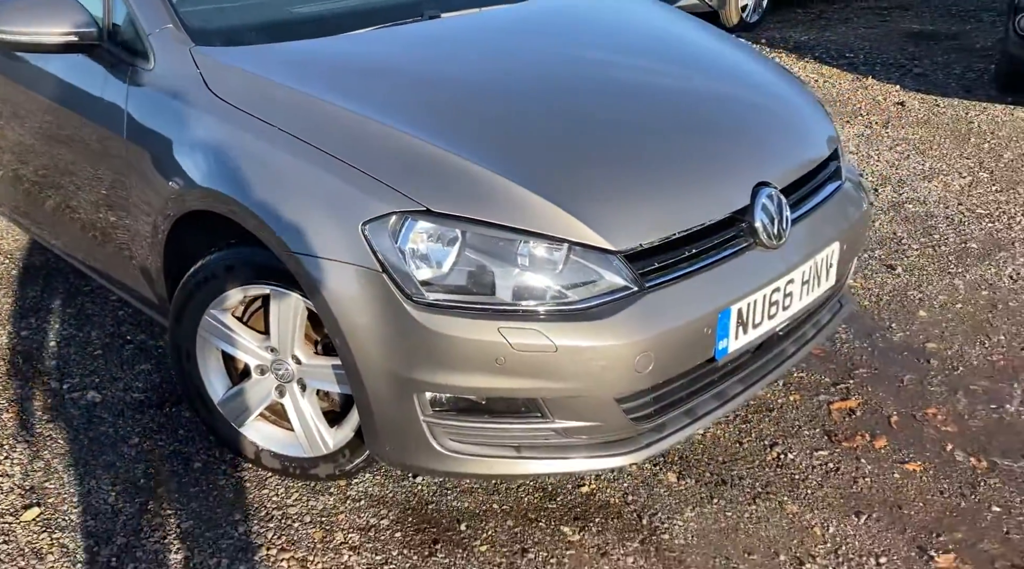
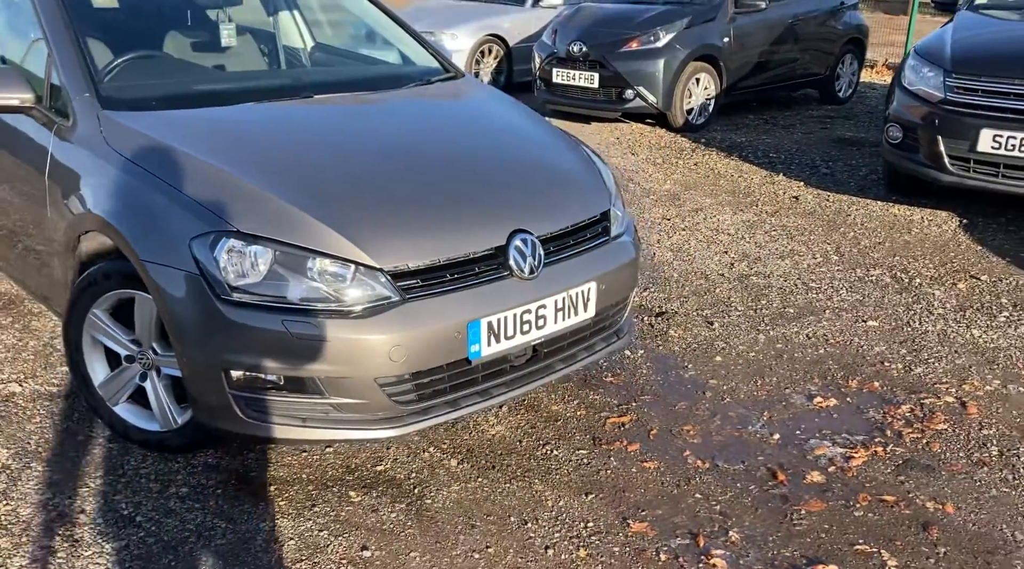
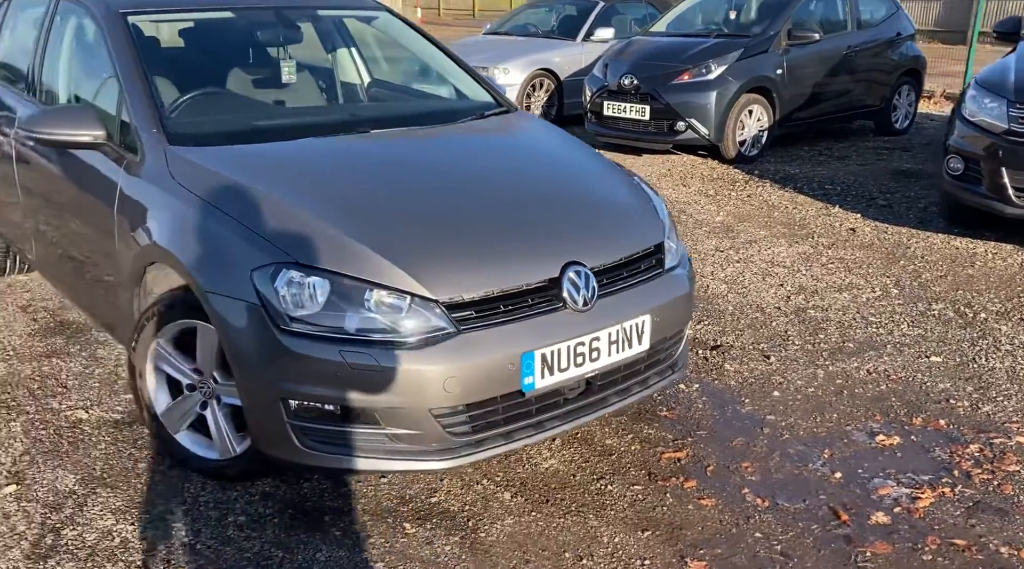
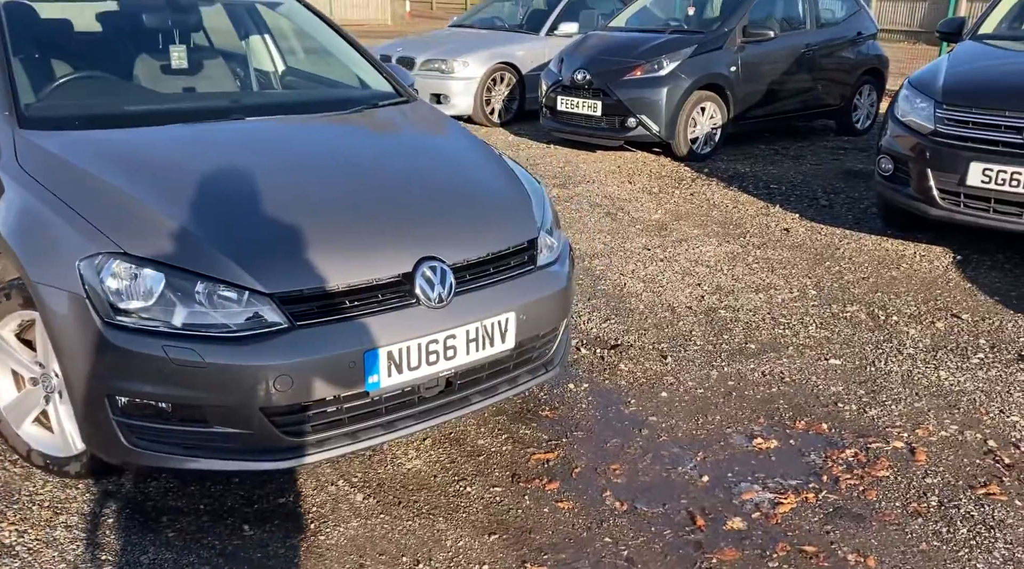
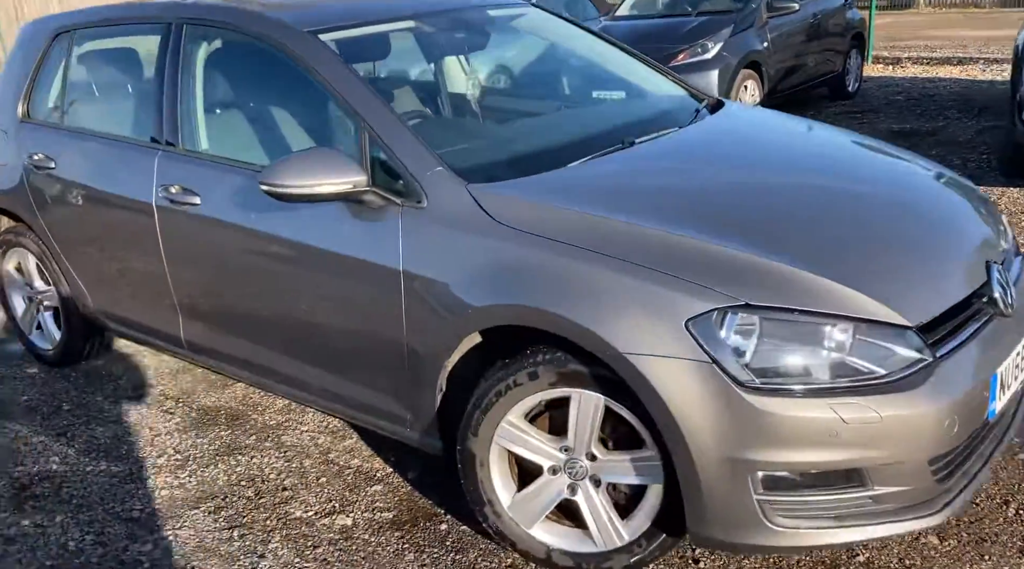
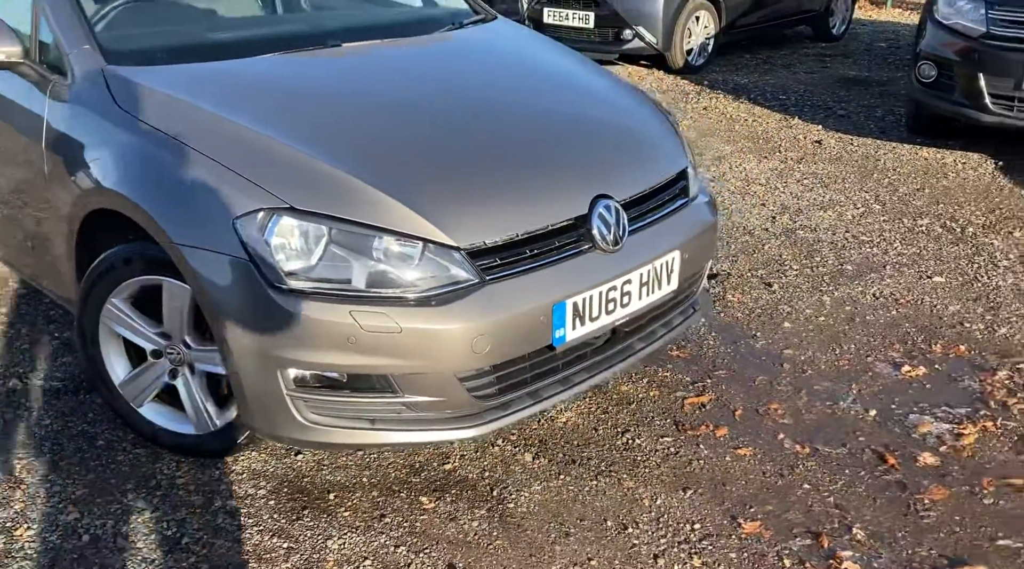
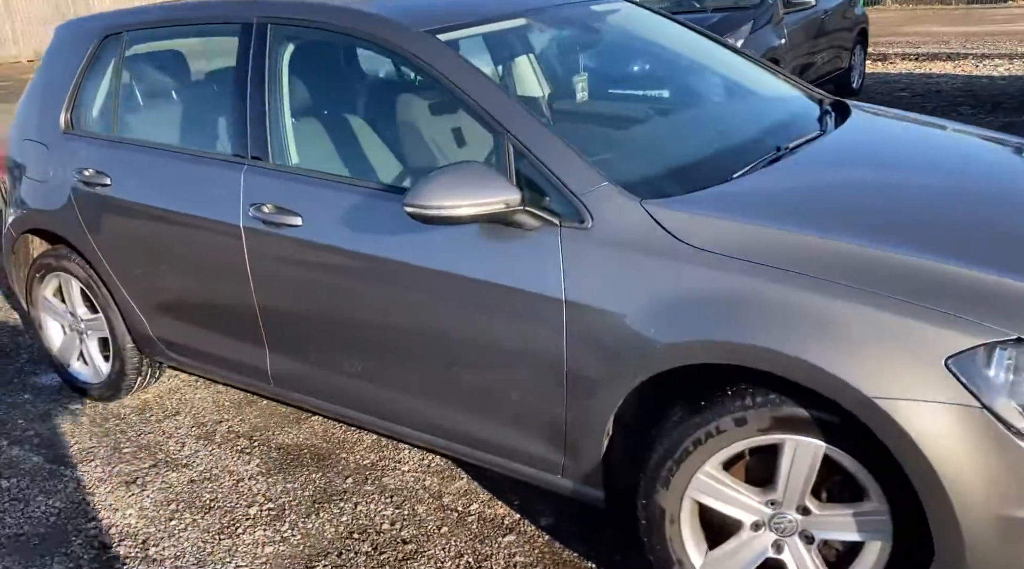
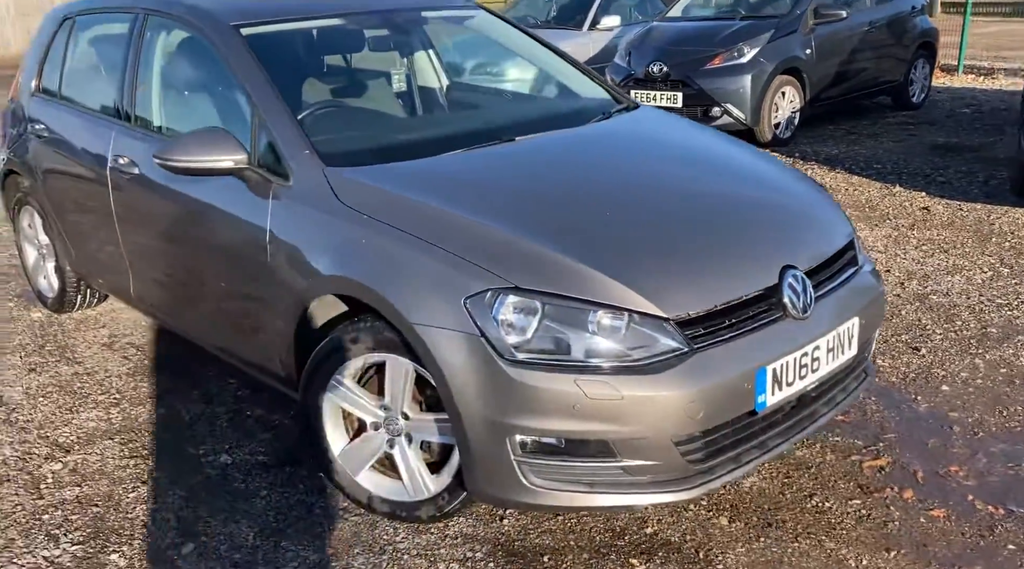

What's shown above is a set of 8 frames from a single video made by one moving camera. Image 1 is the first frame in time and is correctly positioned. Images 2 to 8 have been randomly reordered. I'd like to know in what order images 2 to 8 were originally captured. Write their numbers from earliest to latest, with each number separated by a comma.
6, 2, 4, 3, 8, 5, 7
